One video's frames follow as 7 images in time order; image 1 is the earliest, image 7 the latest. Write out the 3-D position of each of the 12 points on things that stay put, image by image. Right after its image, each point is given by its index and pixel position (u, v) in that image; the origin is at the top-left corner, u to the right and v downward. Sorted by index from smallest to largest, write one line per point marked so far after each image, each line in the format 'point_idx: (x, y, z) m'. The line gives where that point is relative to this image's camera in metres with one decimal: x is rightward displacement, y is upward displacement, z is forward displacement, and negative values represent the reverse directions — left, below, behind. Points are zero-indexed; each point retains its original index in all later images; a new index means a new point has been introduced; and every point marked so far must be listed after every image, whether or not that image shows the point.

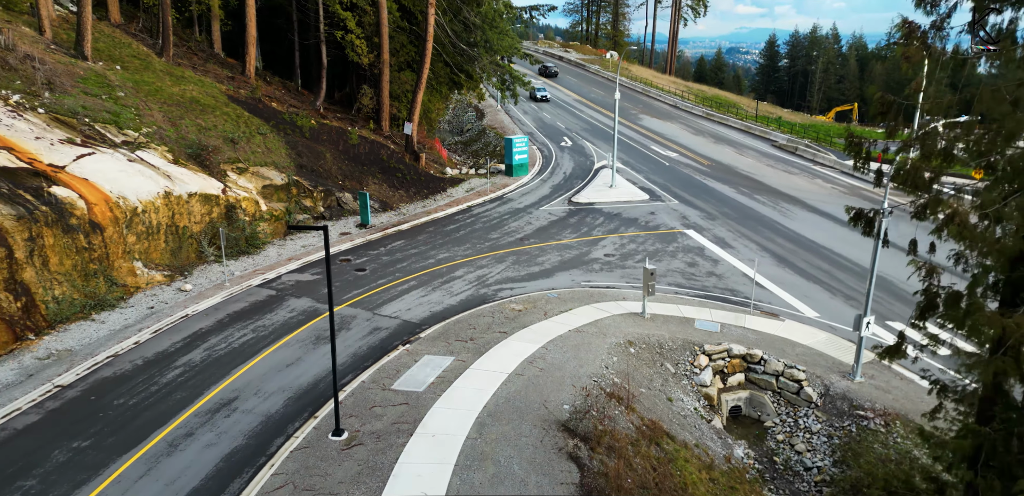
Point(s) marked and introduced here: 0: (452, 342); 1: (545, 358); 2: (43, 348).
0: (-1.4, -2.3, +15.2) m
1: (+0.7, -2.5, +14.3) m
2: (-10.3, -2.2, +14.1) m
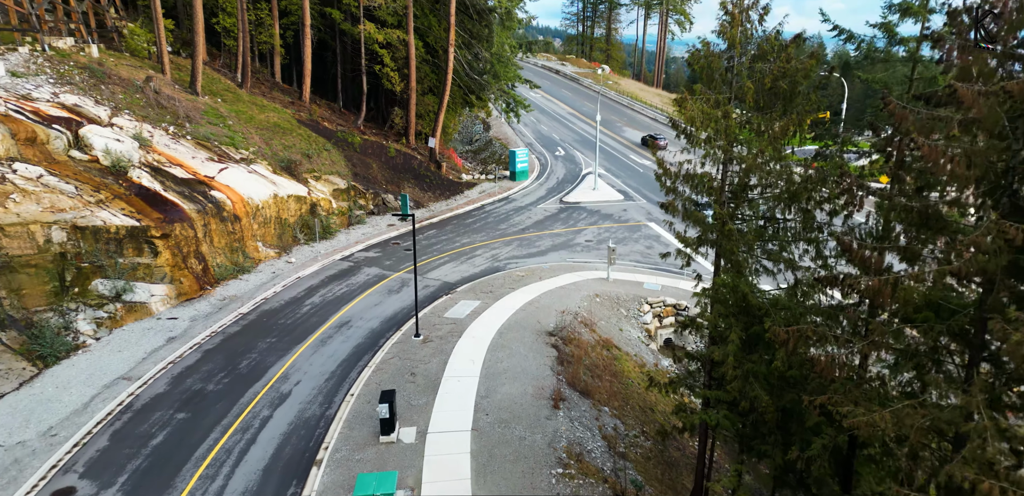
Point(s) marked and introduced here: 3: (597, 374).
0: (-1.2, -1.7, +23.2) m
1: (+0.9, -1.9, +22.3) m
2: (-10.1, -1.6, +22.0) m
3: (+2.4, -3.5, +17.9) m
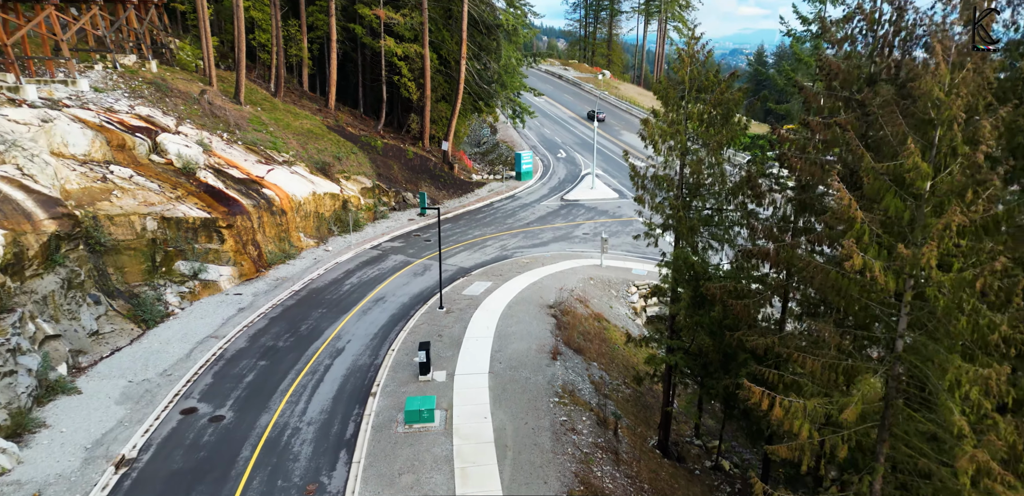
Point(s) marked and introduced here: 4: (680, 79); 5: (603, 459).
0: (-0.9, -1.2, +27.3) m
1: (+1.2, -1.4, +26.4) m
2: (-9.8, -1.1, +26.2) m
3: (+2.6, -3.1, +22.0) m
4: (+4.1, +4.2, +15.8) m
5: (+2.1, -4.9, +15.0) m
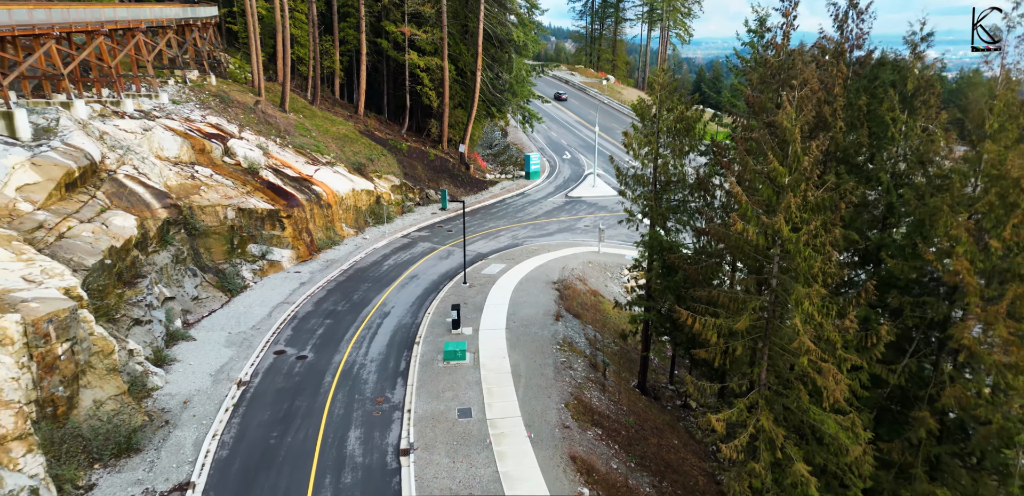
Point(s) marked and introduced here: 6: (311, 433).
0: (-0.4, -0.6, +32.3) m
1: (+1.7, -0.8, +31.4) m
2: (-9.3, -0.5, +31.4) m
3: (+3.1, -2.5, +27.1) m
4: (+4.6, +4.8, +20.8) m
5: (+2.5, -4.4, +20.1) m
6: (-5.2, -4.8, +16.7) m
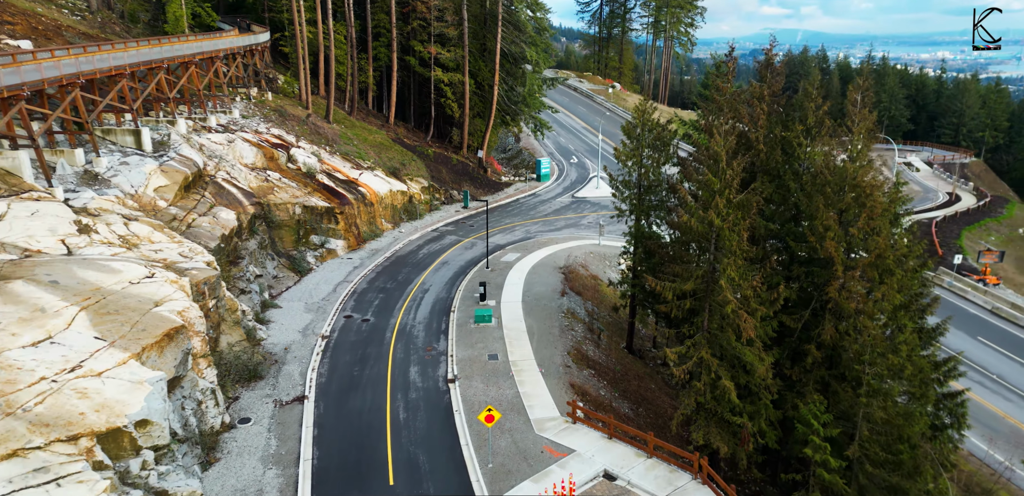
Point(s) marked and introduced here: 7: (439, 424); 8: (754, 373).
0: (+0.4, -0.1, +38.5) m
1: (+2.5, -0.4, +37.6) m
2: (-8.5, 0.0, +37.7) m
3: (+3.9, -2.0, +33.2) m
4: (+5.3, +5.2, +26.9) m
5: (+3.1, -3.9, +26.2) m
6: (-4.7, -4.3, +22.9) m
7: (-2.2, -5.3, +19.5) m
8: (+7.3, -3.8, +19.3) m
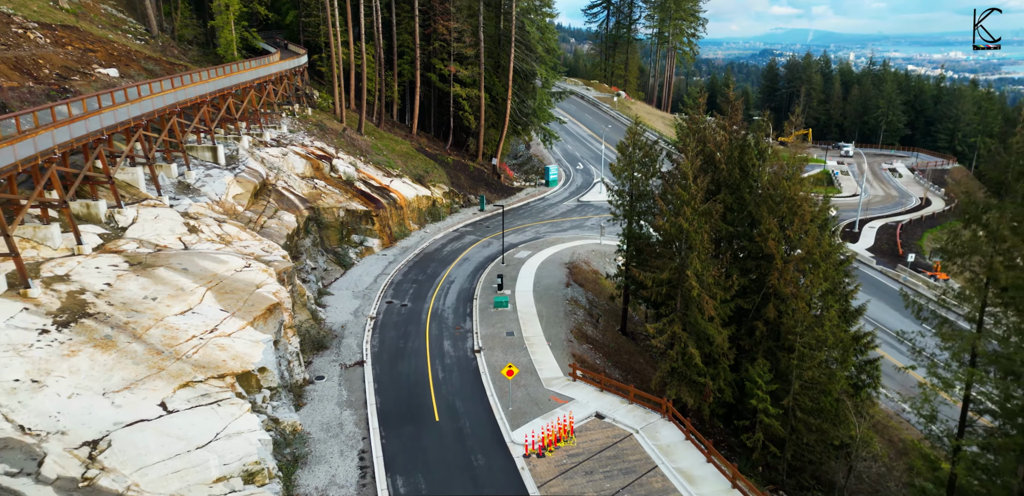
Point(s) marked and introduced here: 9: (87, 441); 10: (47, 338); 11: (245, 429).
0: (+1.3, 0.0, +44.1) m
1: (+3.4, -0.3, +43.2) m
2: (-7.6, +0.2, +43.4) m
3: (+4.6, -1.9, +38.8) m
4: (+6.0, +5.3, +32.5) m
5: (+3.8, -3.8, +31.8) m
6: (-4.0, -4.2, +28.6) m
7: (-1.7, -5.2, +25.2) m
8: (+7.9, -3.7, +24.9) m
9: (-10.4, -4.7, +15.7) m
10: (-13.0, -2.5, +17.9) m
11: (-7.5, -5.1, +17.9) m
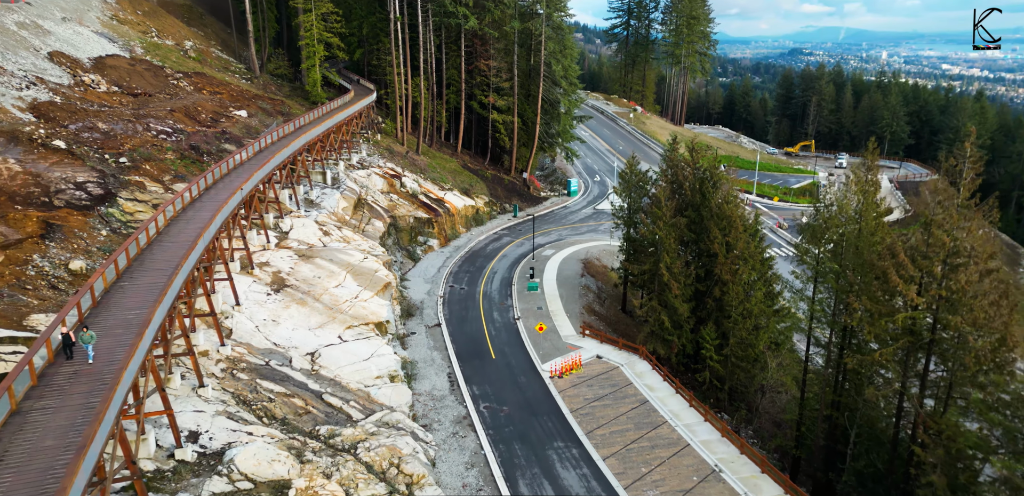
0: (+3.8, 0.0, +56.2) m
1: (+5.8, -0.2, +55.2) m
2: (-5.2, +0.3, +55.9) m
3: (+6.9, -1.9, +50.7) m
4: (+8.1, +5.3, +44.4) m
5: (+5.8, -3.8, +43.8) m
6: (-2.2, -4.1, +40.9) m
7: (+0.1, -5.2, +37.4) m
8: (+9.6, -3.8, +36.7) m
9: (-9.0, -4.6, +28.3) m
10: (-11.5, -2.4, +30.6) m
11: (-6.0, -5.0, +30.4) m
